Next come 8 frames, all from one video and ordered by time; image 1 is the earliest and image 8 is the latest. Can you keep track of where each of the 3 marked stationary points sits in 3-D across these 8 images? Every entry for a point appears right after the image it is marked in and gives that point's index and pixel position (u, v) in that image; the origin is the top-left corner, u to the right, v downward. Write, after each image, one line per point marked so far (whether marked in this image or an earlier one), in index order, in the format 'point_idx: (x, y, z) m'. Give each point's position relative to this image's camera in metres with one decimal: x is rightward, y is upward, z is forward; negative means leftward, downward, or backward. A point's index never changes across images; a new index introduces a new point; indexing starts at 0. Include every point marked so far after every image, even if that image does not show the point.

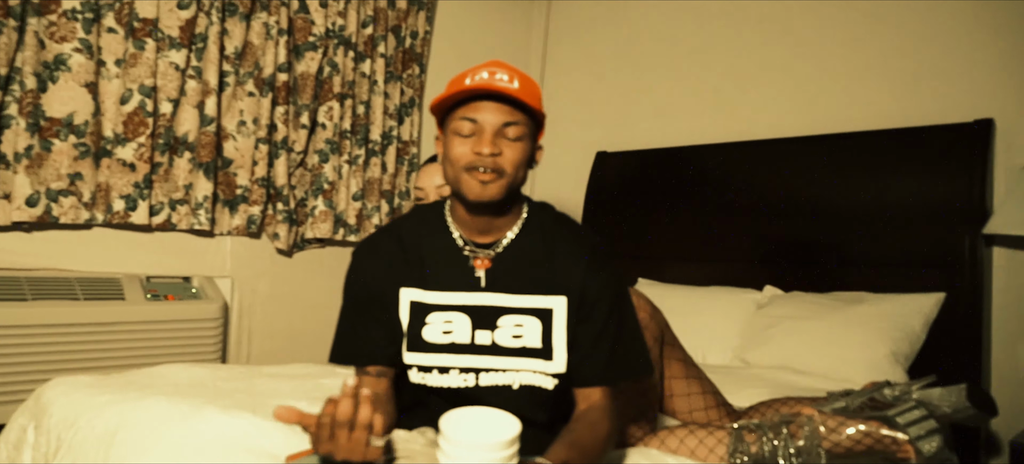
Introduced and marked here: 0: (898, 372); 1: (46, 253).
0: (+0.9, -0.3, +1.7) m
1: (-1.1, 0.0, +1.8) m
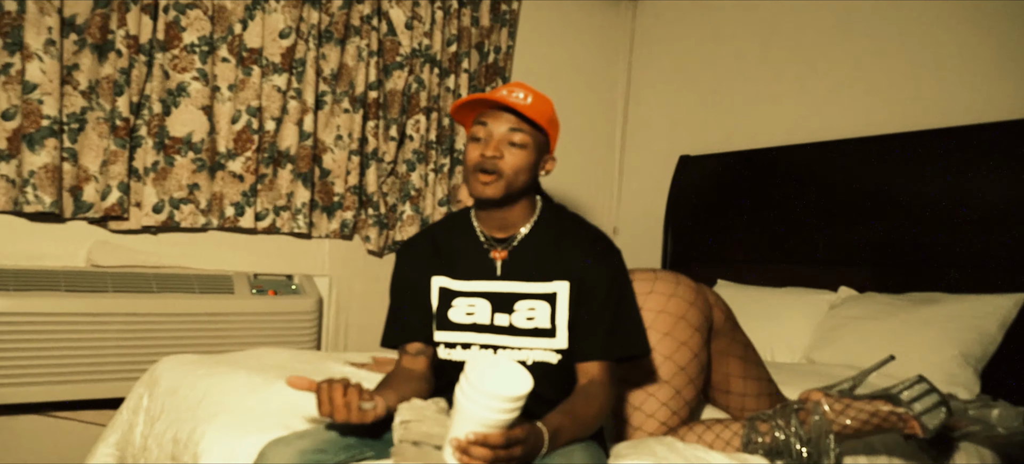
0: (+1.0, -0.3, +1.7) m
1: (-0.9, 0.0, +2.1) m
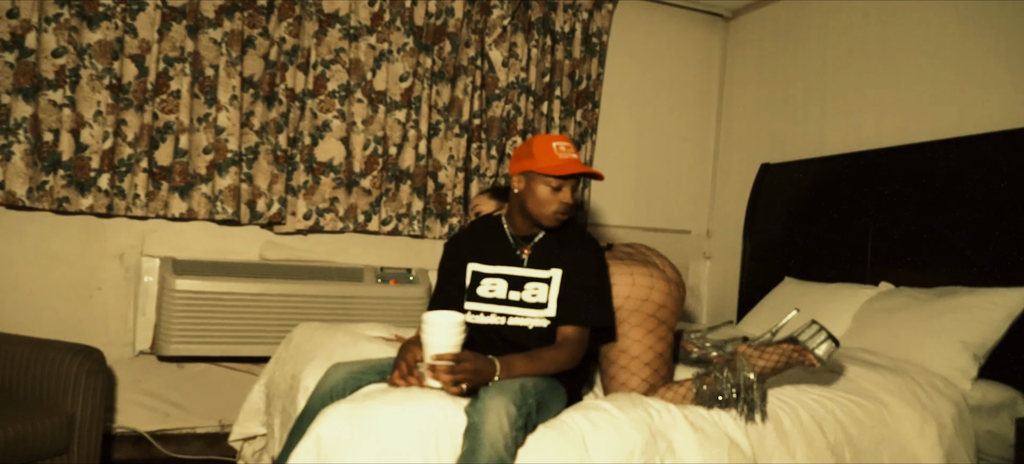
0: (+1.1, -0.3, +1.9) m
1: (-0.7, -0.1, +2.7) m
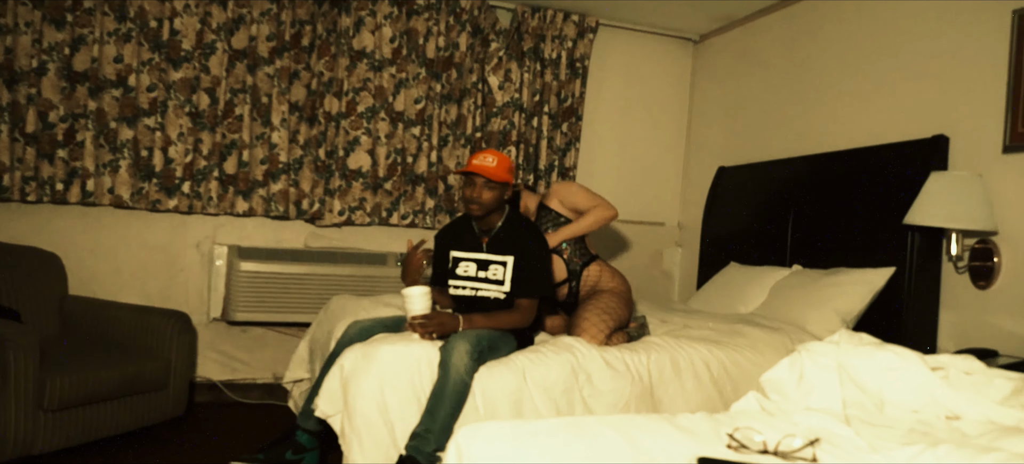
0: (+1.0, -0.3, +2.5) m
1: (-0.7, 0.0, +3.4) m
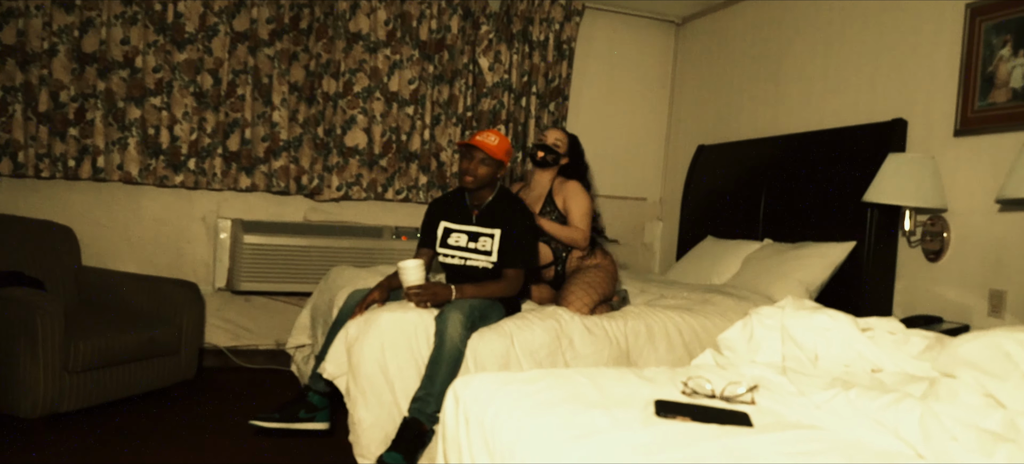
0: (+1.0, -0.2, +2.7) m
1: (-0.7, +0.1, +3.5) m
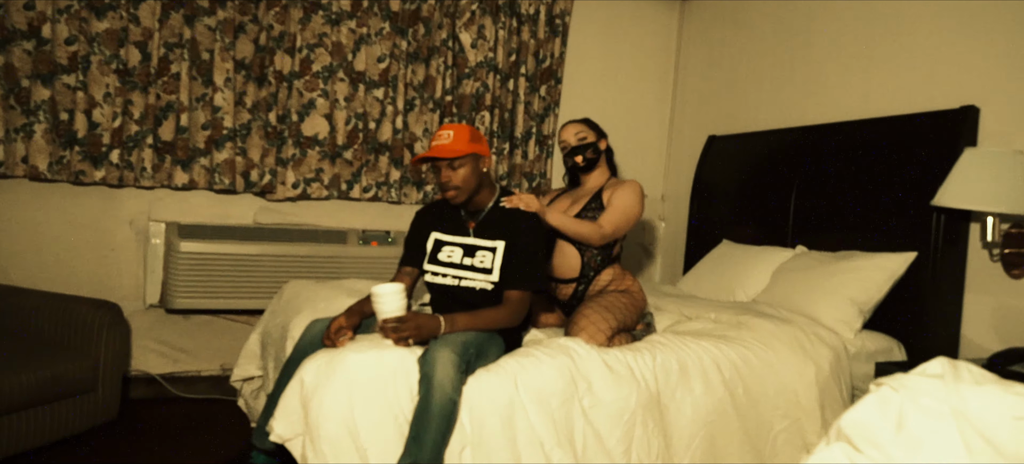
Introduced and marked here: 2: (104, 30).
0: (+1.0, -0.2, +2.2) m
1: (-0.8, +0.1, +3.0) m
2: (-1.4, +0.7, +2.6) m
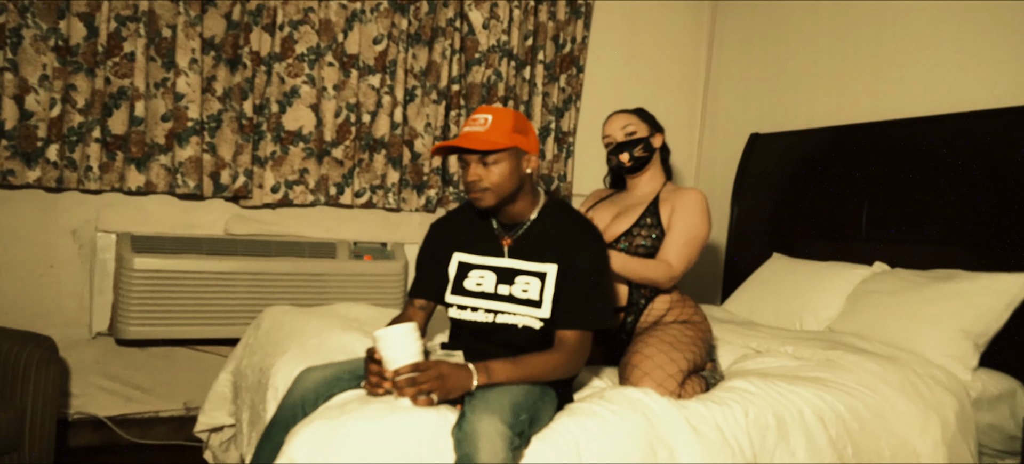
0: (+1.0, -0.3, +1.8) m
1: (-0.7, 0.0, +2.6) m
2: (-1.3, +0.6, +2.1) m
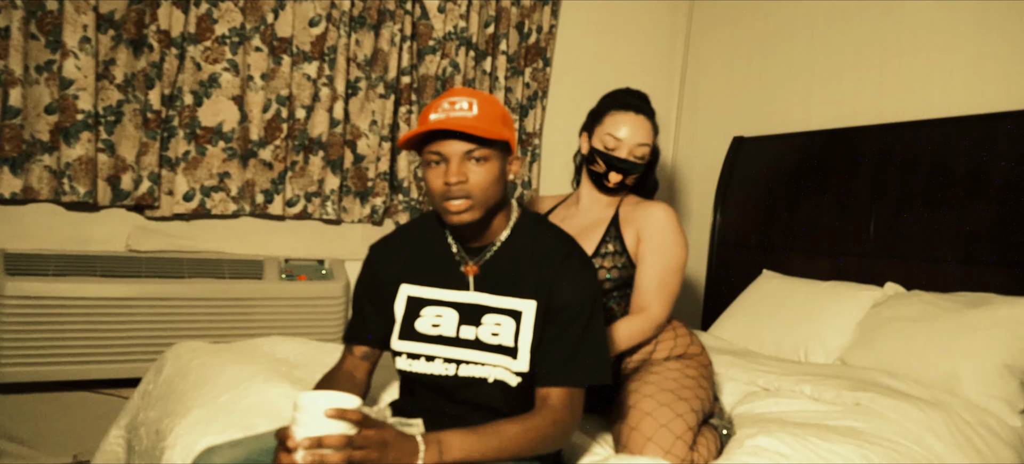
0: (+1.0, -0.3, +1.5) m
1: (-0.8, 0.0, +2.2) m
2: (-1.4, +0.6, +1.7) m
